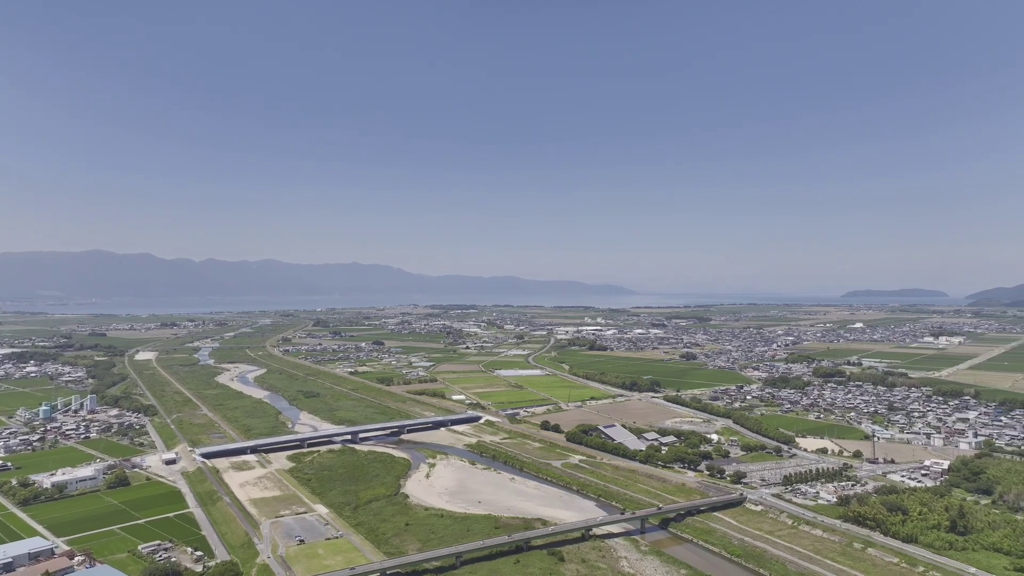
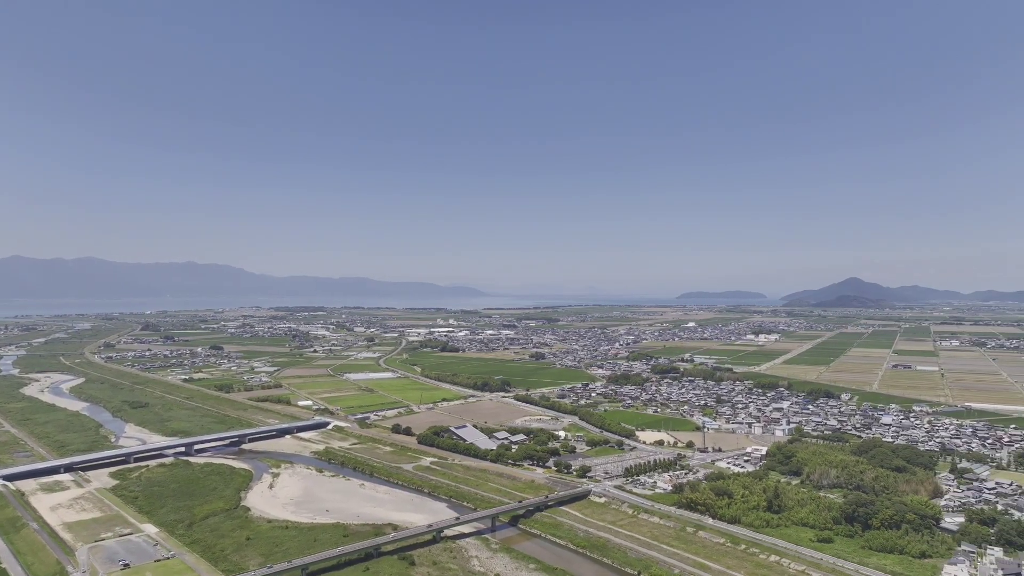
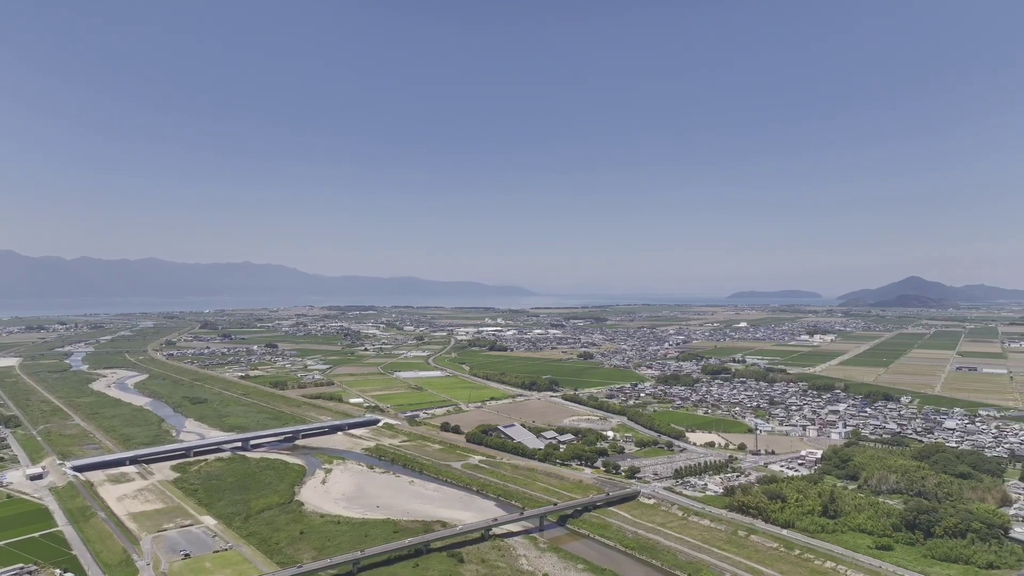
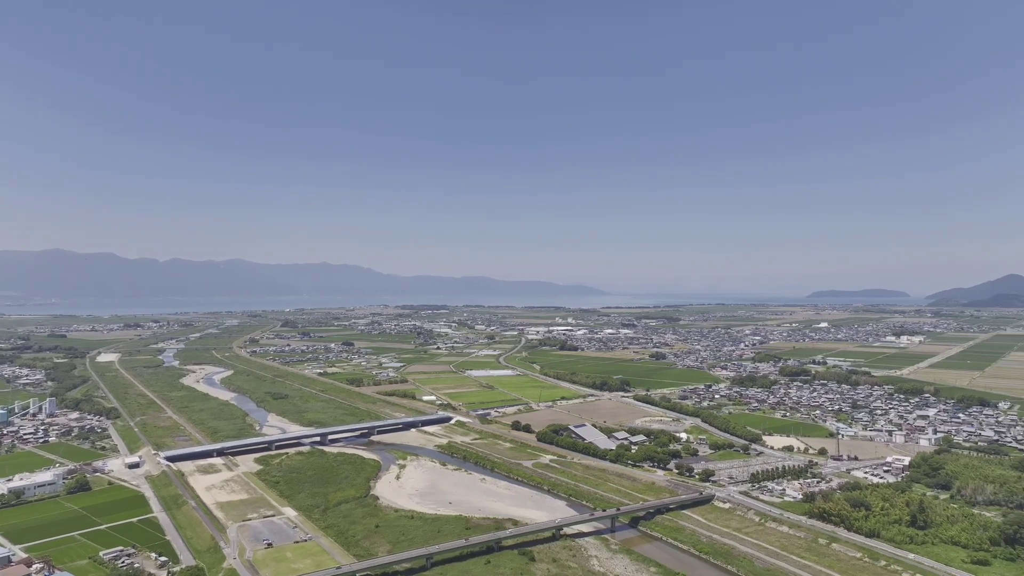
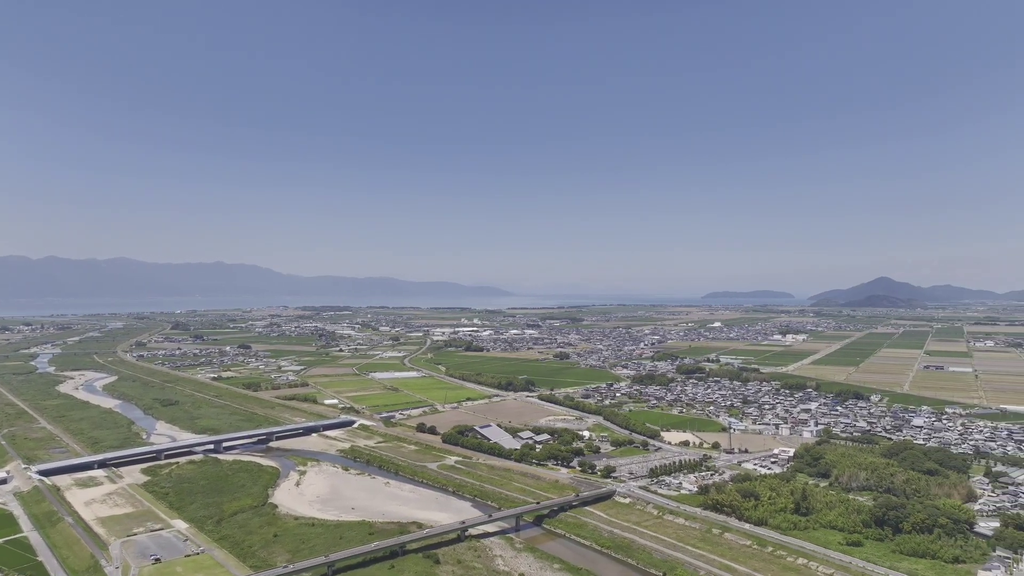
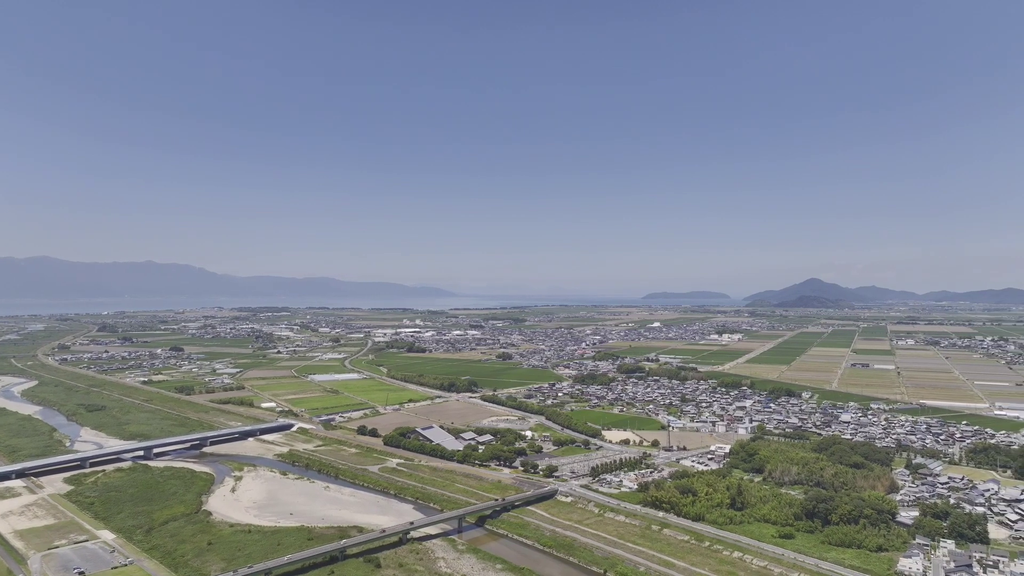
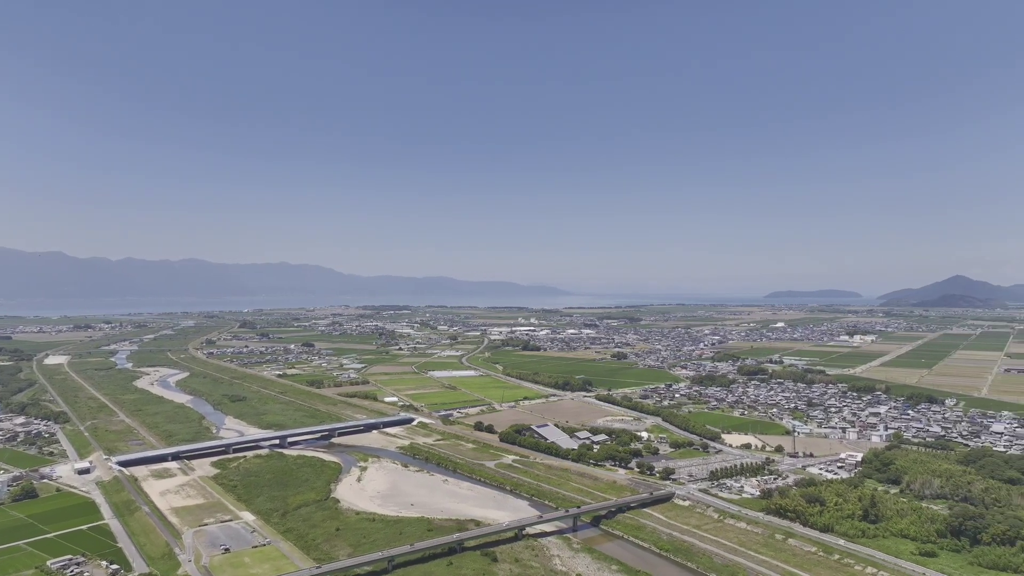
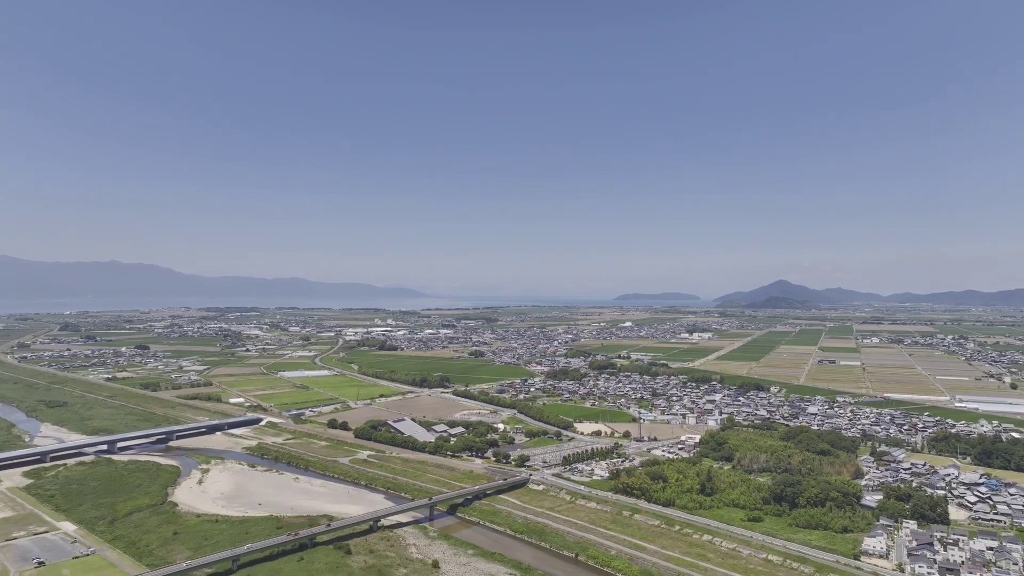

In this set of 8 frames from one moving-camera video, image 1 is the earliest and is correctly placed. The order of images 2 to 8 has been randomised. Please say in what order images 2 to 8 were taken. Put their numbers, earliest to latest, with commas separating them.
4, 7, 3, 5, 2, 6, 8
